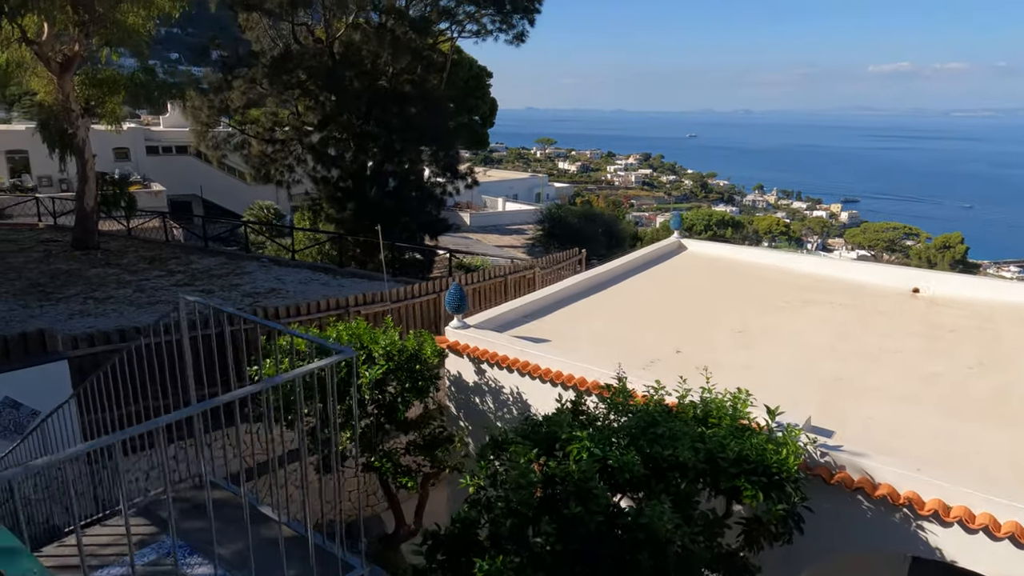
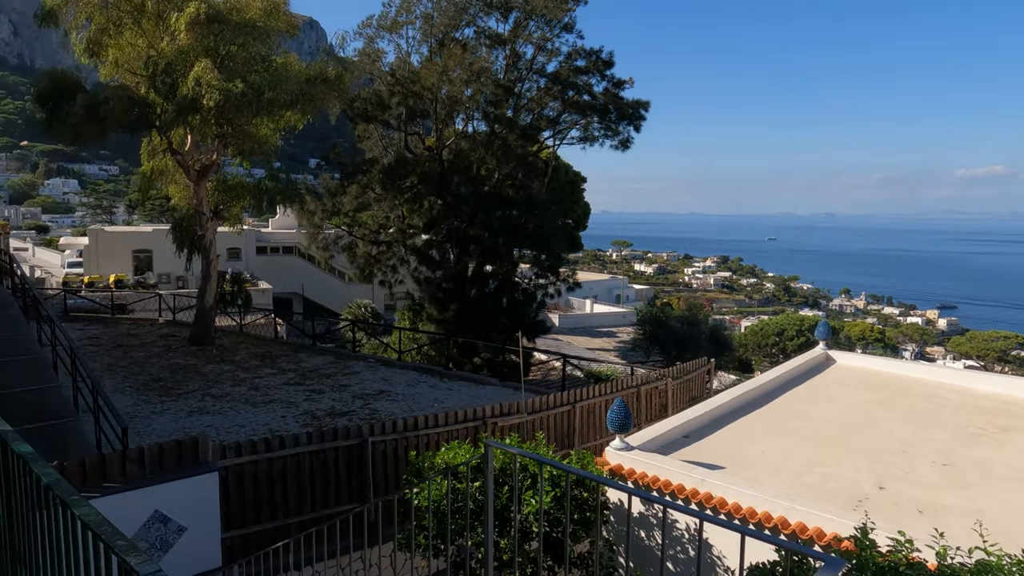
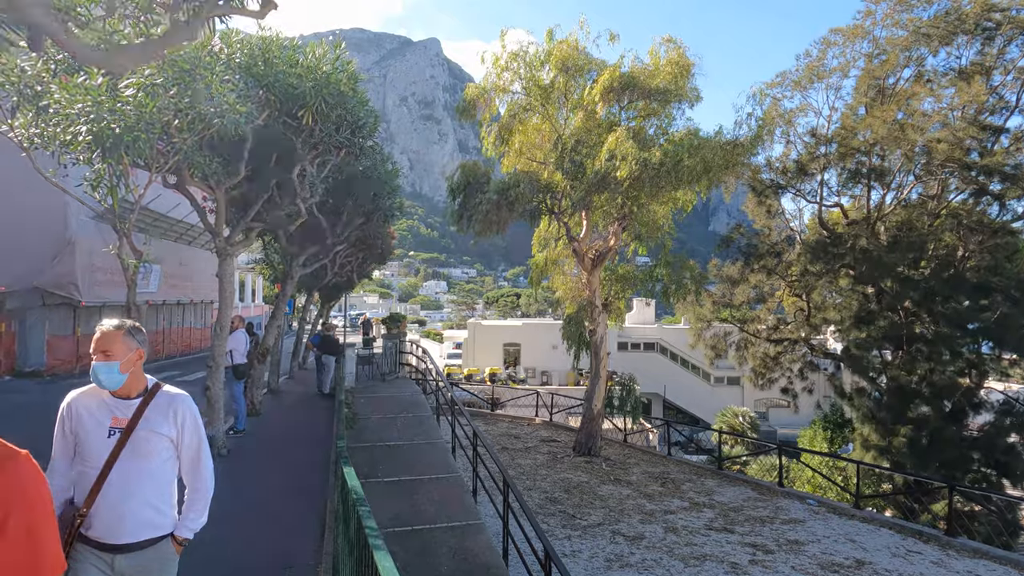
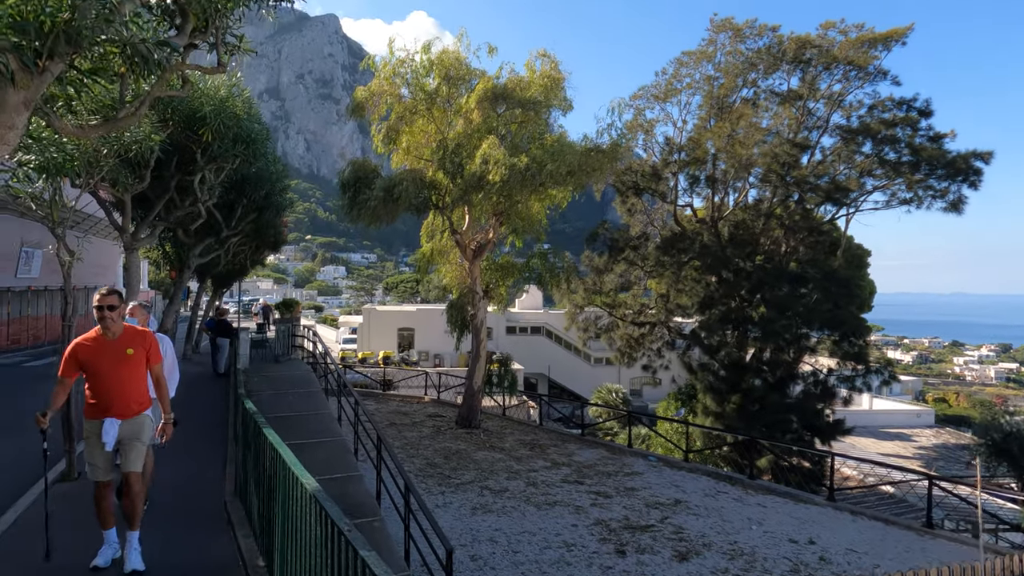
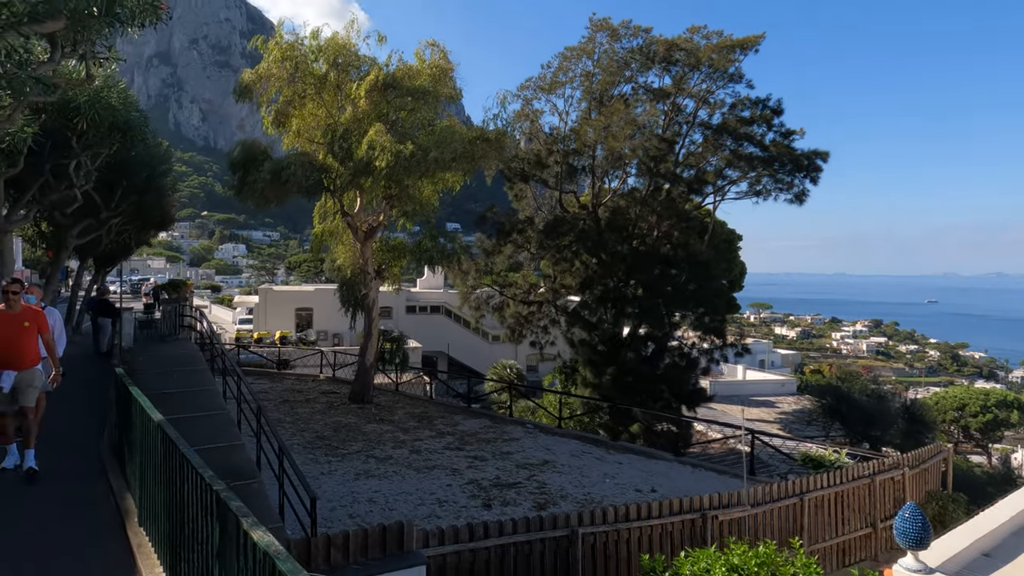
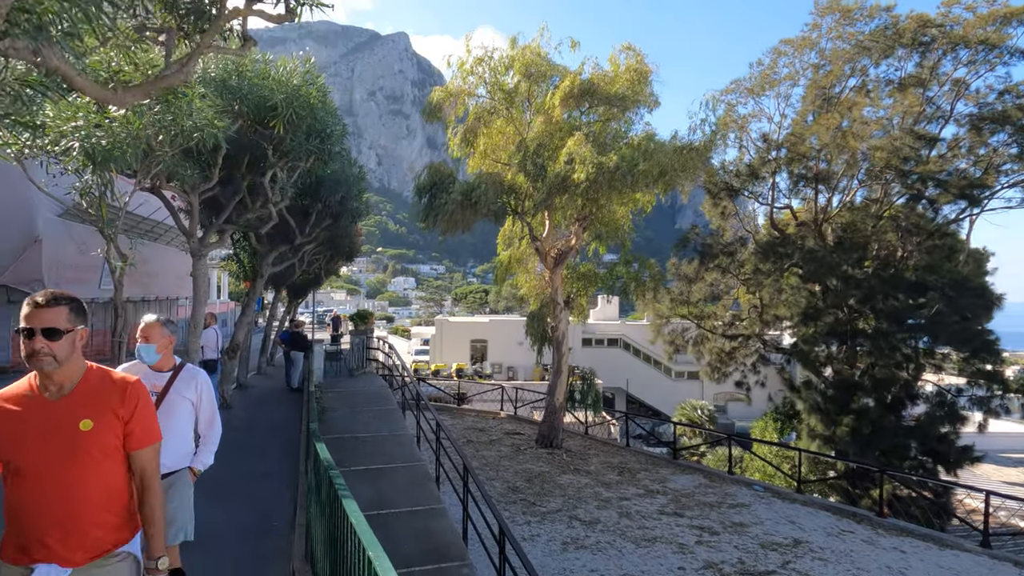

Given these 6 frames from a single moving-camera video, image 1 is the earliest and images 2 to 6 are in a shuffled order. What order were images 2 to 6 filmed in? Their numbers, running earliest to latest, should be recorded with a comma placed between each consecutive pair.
2, 5, 4, 6, 3
